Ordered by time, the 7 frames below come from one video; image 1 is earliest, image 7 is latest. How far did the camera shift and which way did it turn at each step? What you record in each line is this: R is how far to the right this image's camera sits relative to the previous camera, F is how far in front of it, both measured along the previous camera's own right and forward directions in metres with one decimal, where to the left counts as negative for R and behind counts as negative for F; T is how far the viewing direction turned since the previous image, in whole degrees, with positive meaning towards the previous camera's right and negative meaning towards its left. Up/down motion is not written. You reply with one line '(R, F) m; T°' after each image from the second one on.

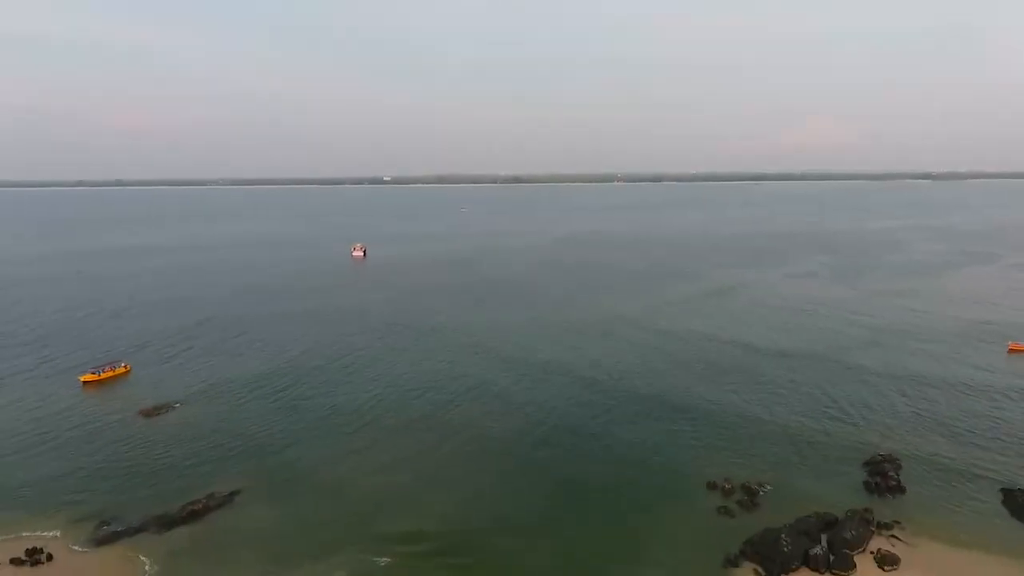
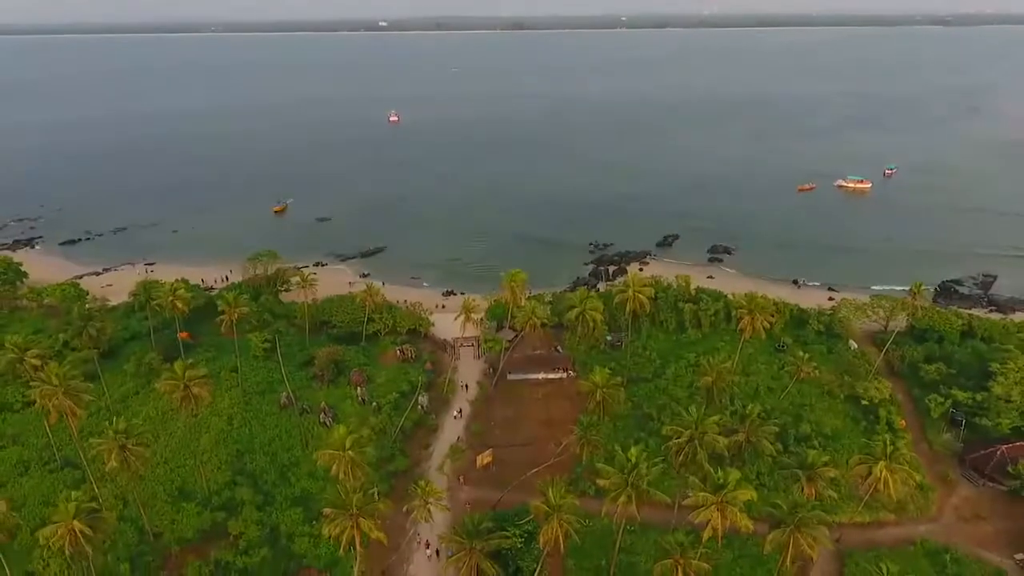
(+5.4, -10.6) m; -4°
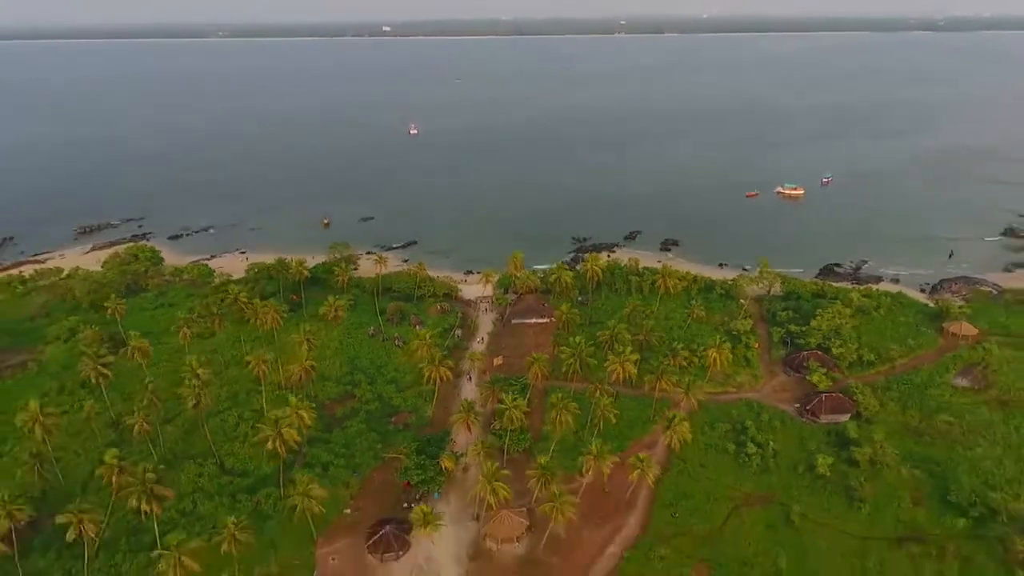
(-0.1, -19.0) m; 0°
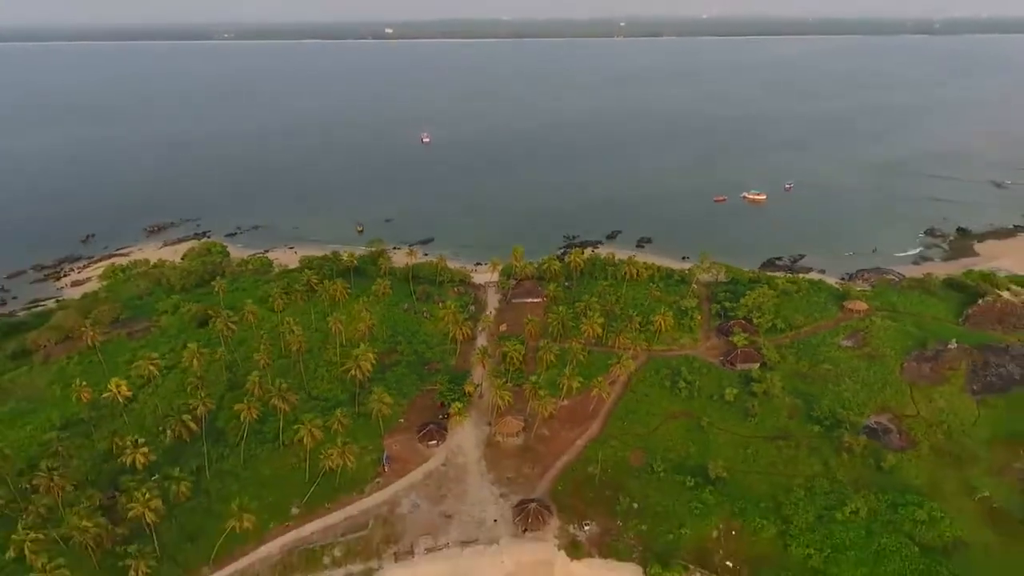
(-0.1, -15.7) m; 0°
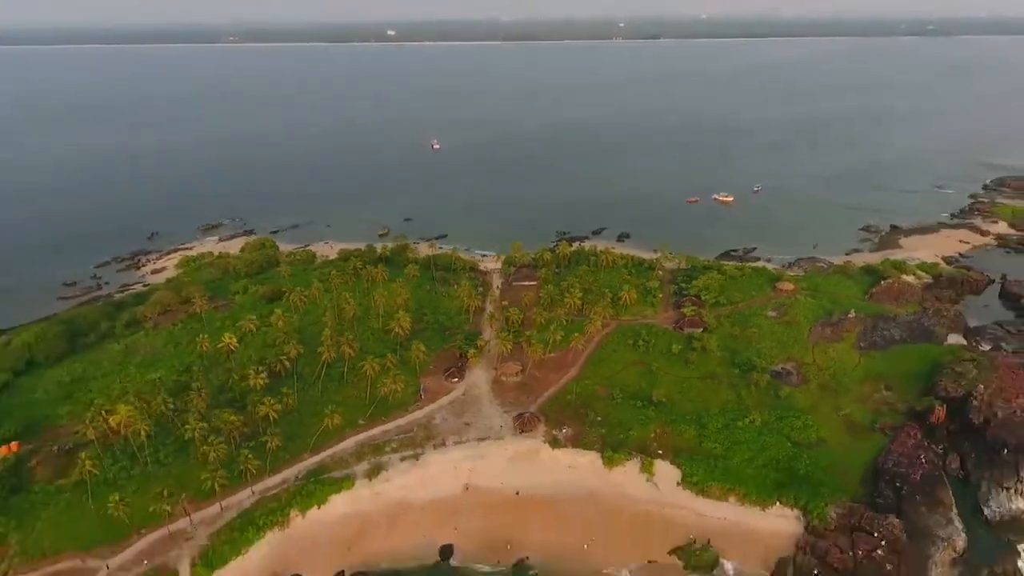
(0.0, -17.3) m; 0°
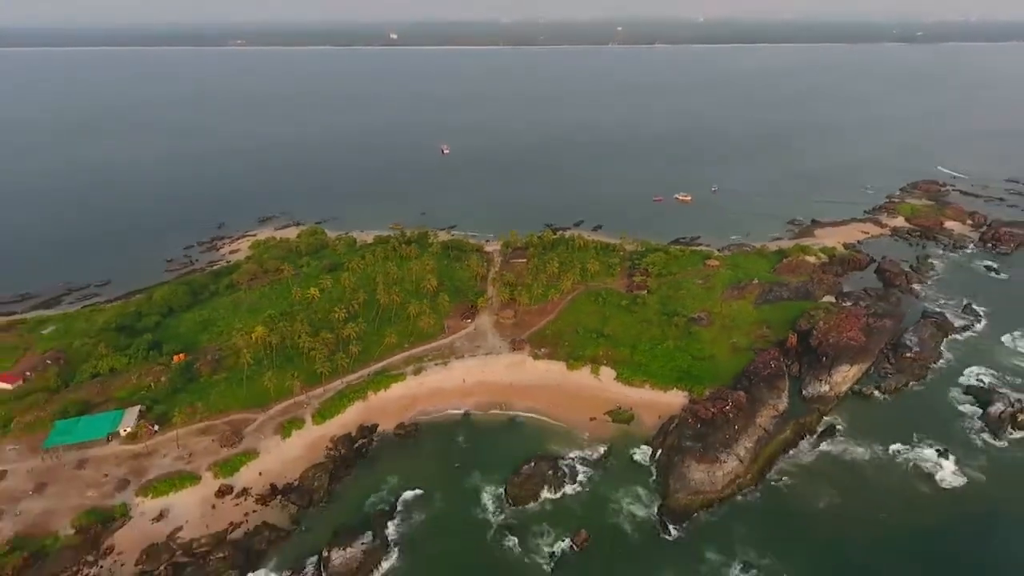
(+0.5, -28.2) m; 0°
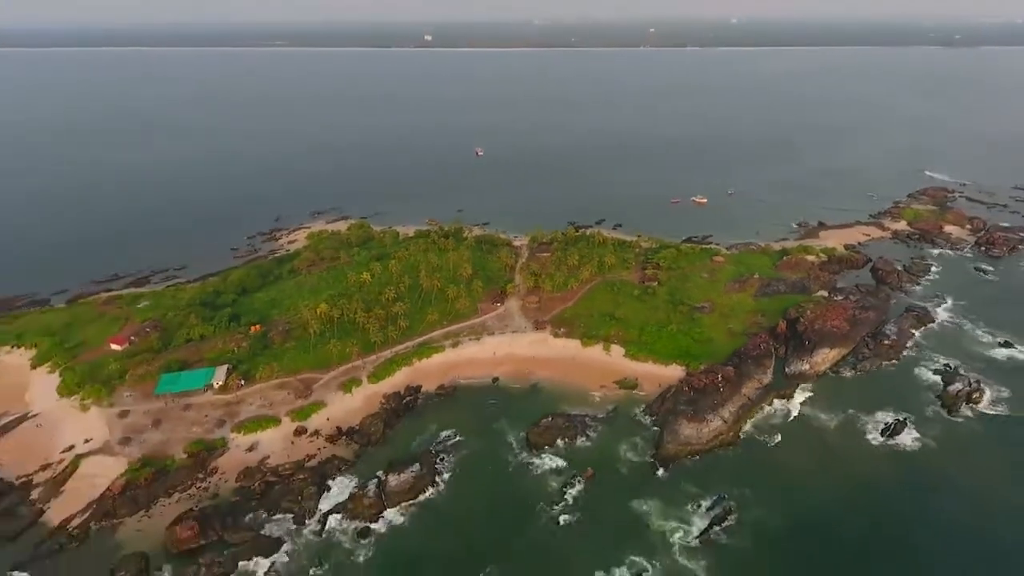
(+0.4, -13.6) m; -2°
